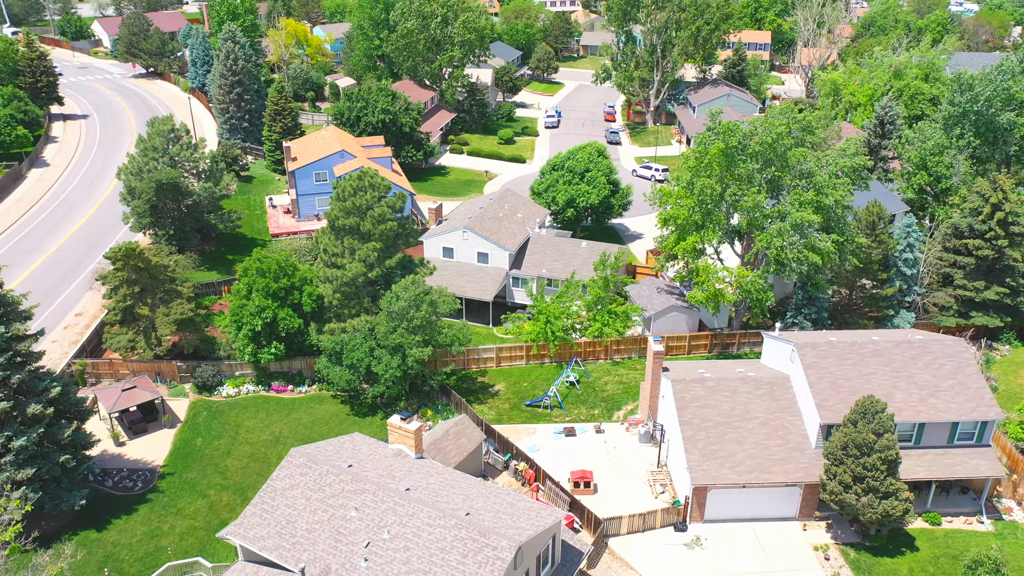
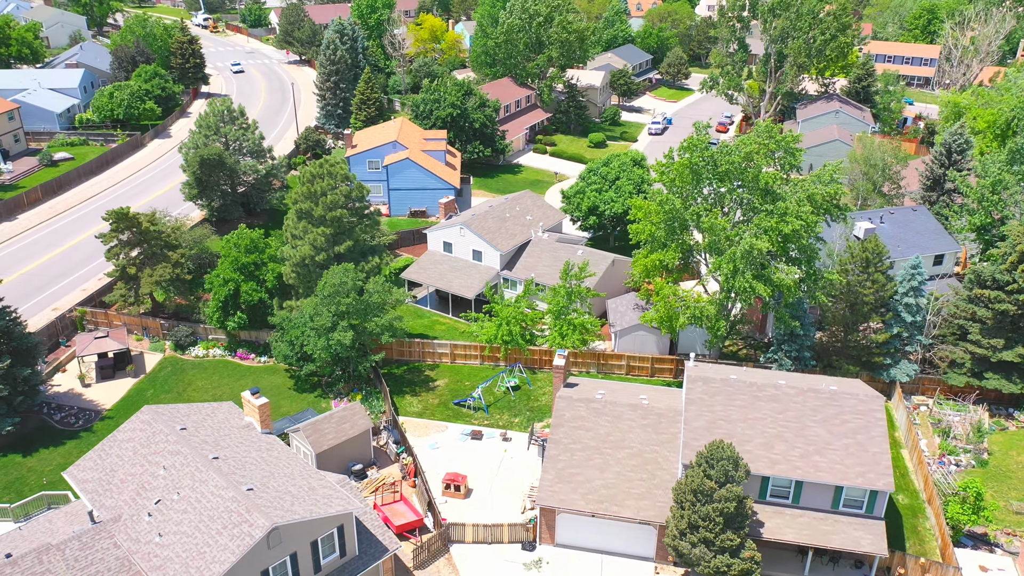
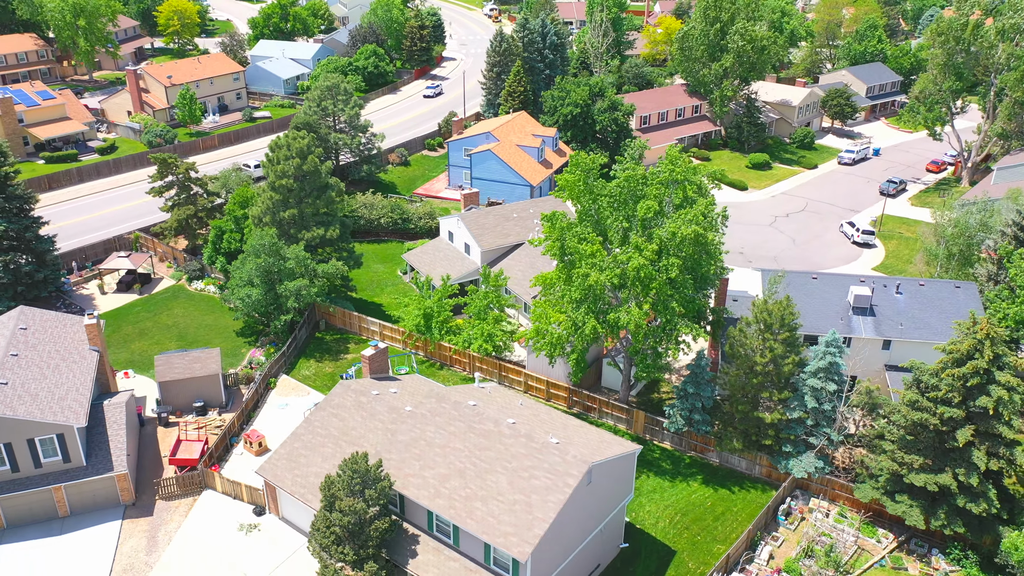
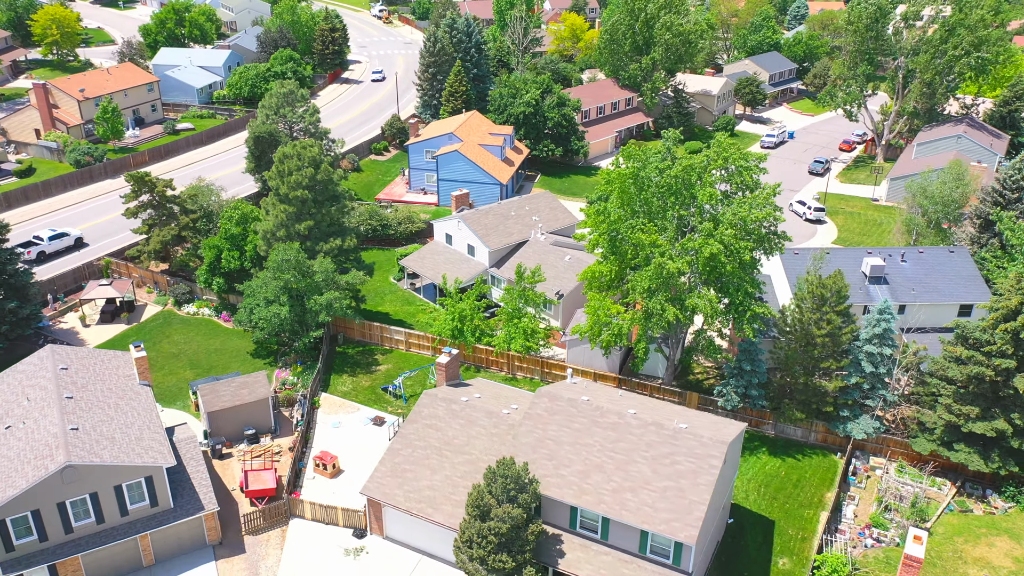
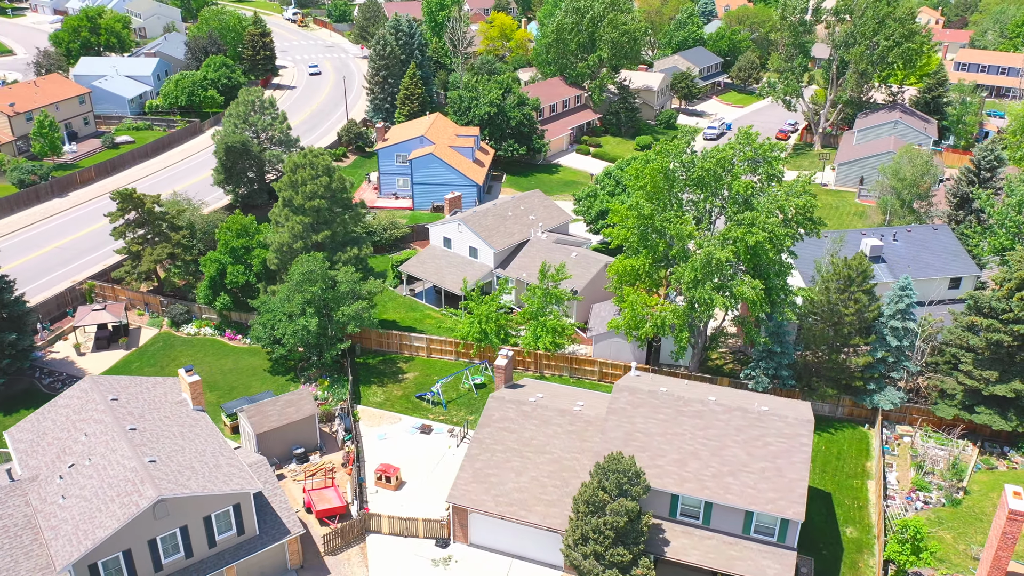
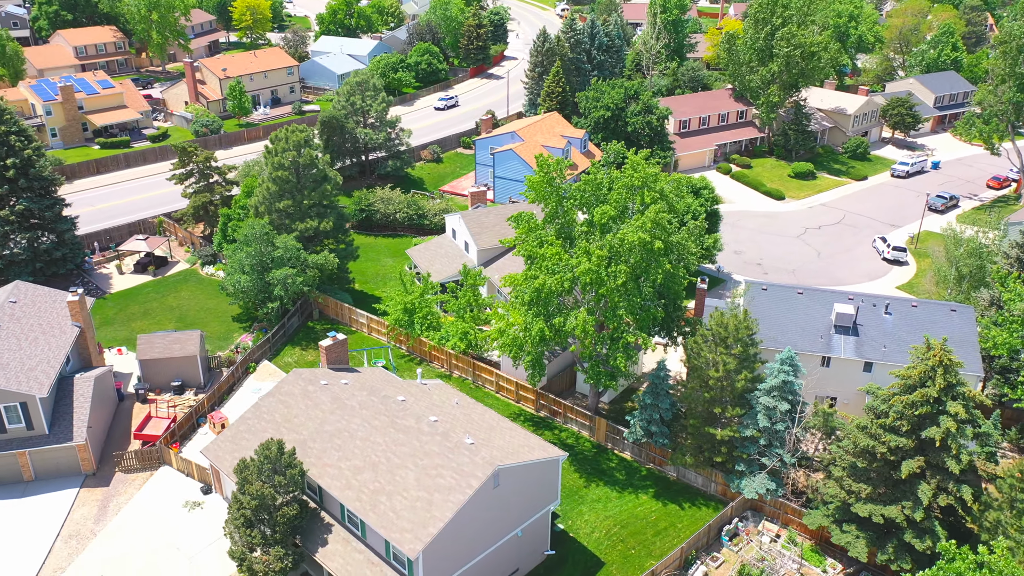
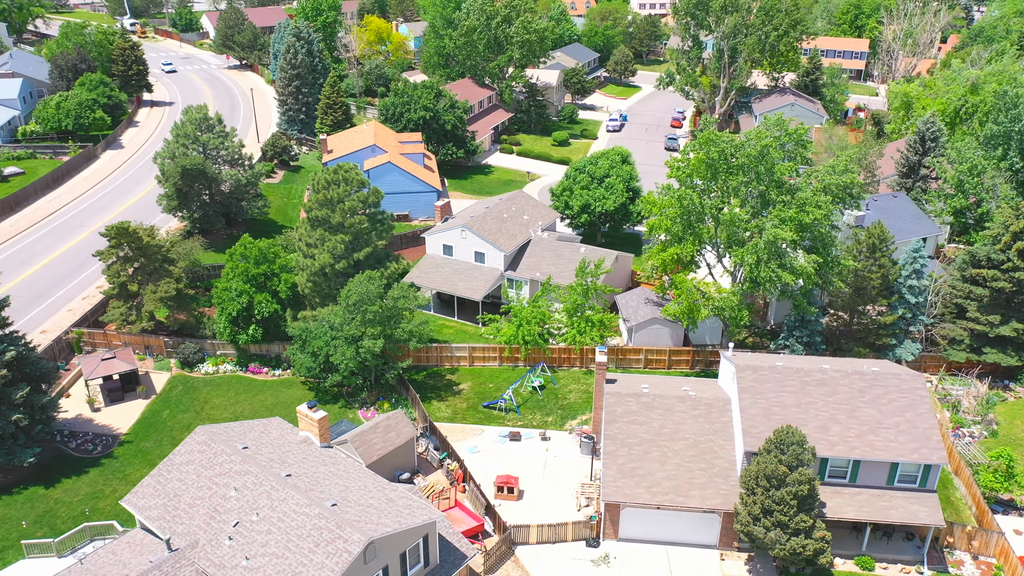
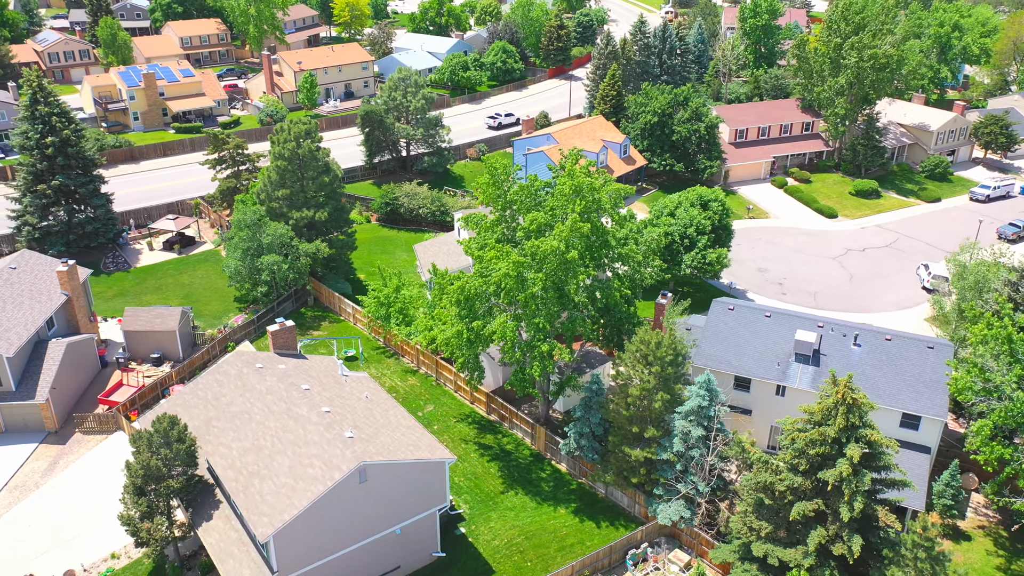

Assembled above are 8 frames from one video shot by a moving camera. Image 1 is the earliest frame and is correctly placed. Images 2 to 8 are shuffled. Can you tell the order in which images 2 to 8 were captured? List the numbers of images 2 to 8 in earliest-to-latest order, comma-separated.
7, 2, 5, 4, 3, 6, 8
